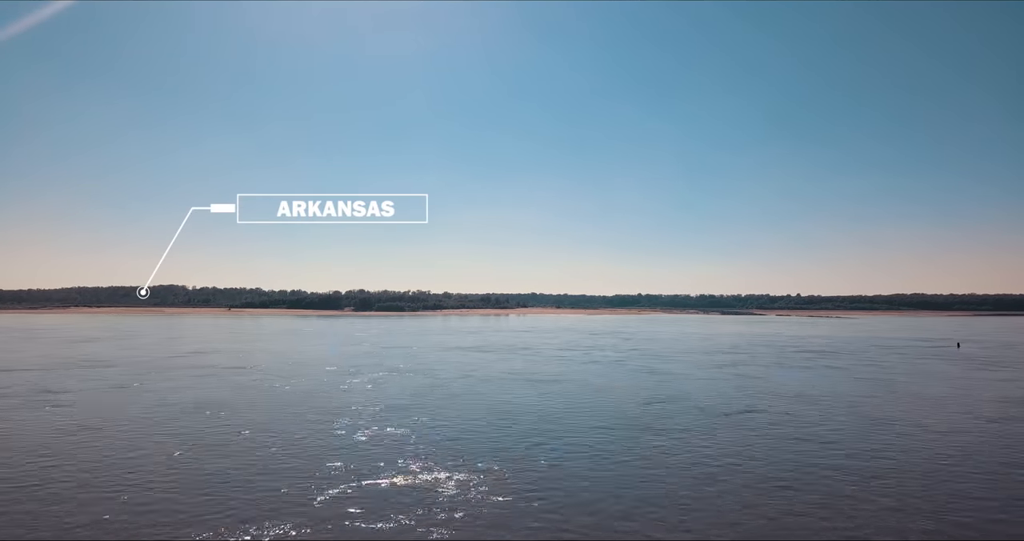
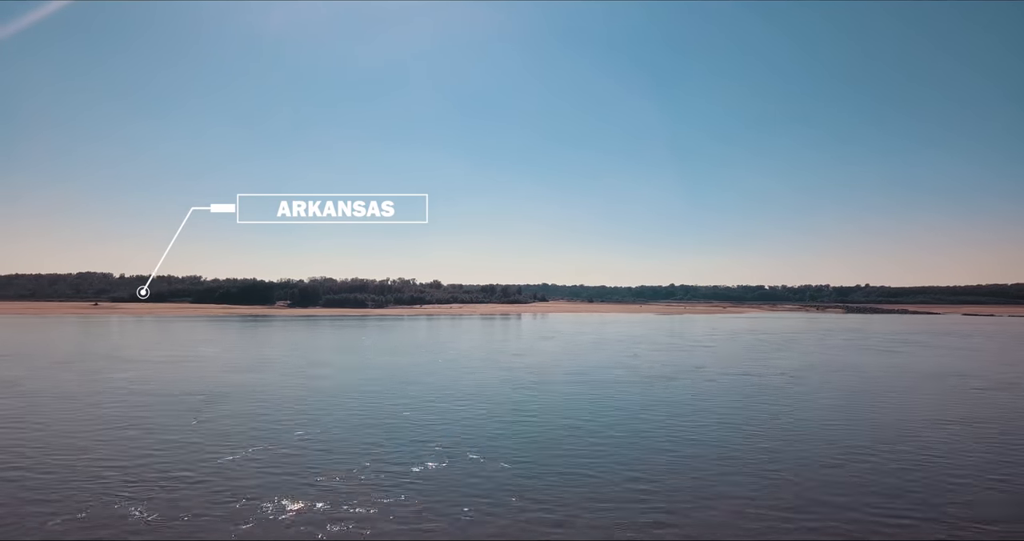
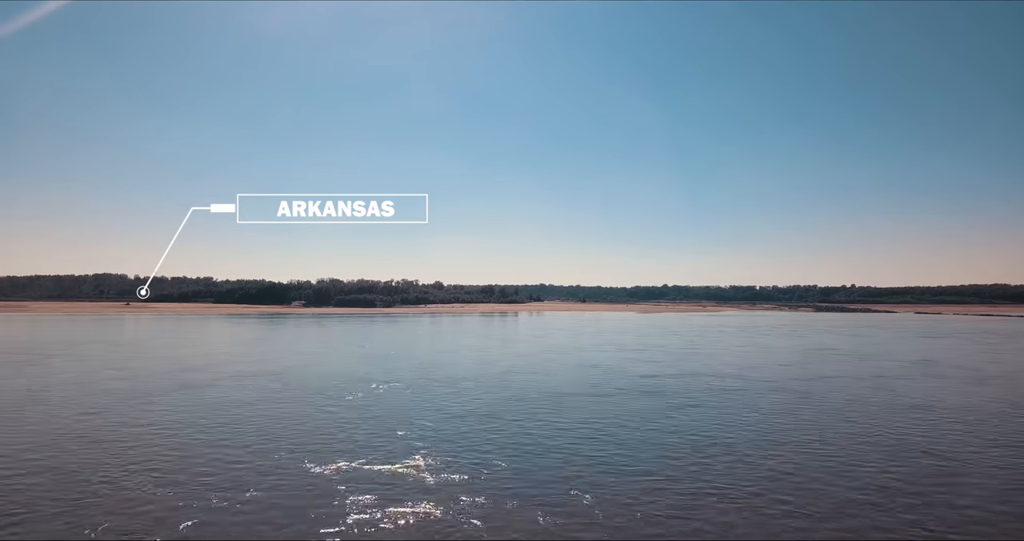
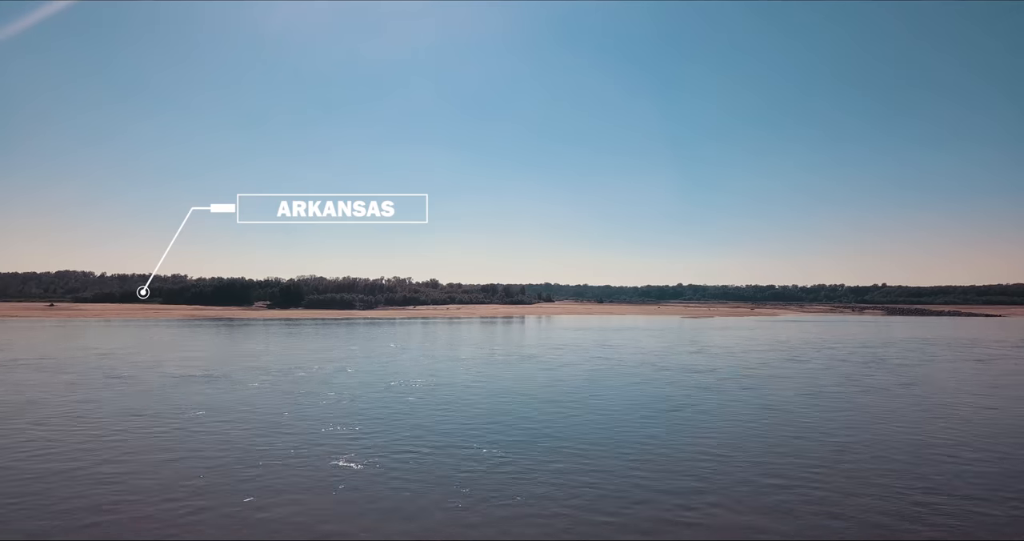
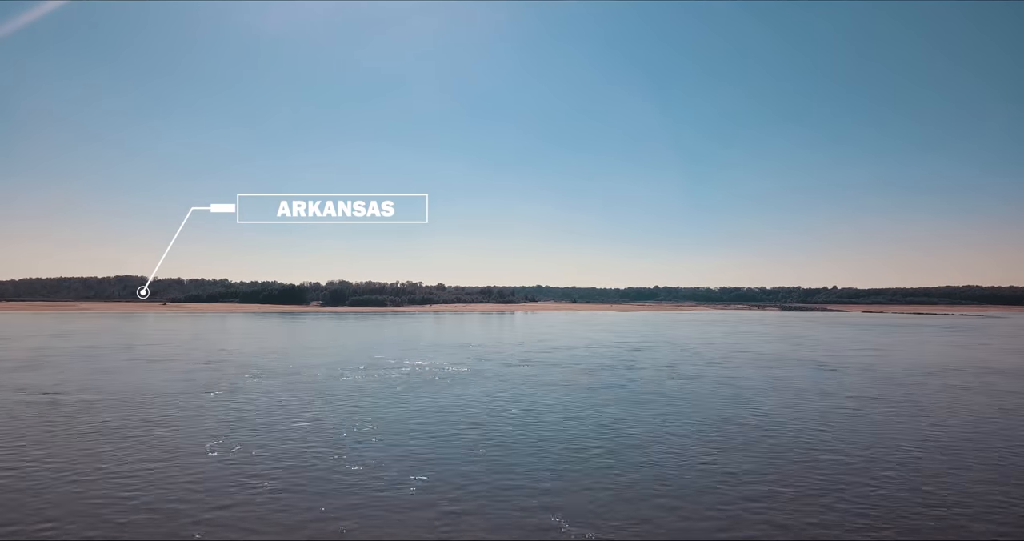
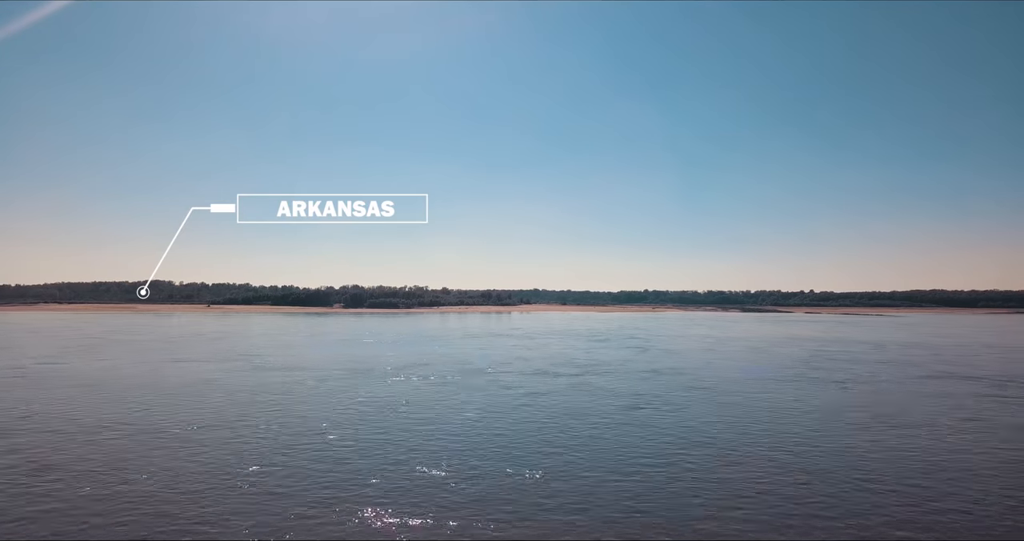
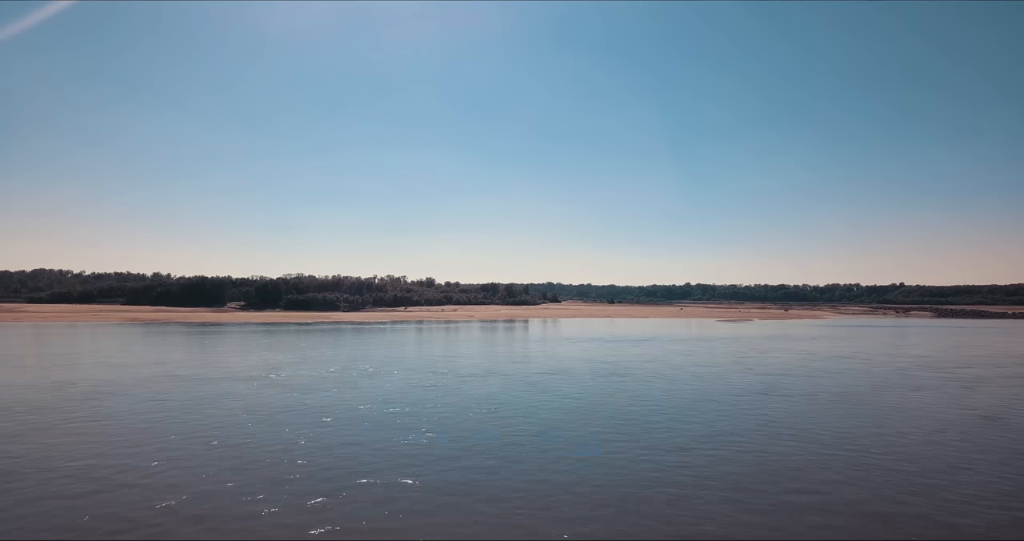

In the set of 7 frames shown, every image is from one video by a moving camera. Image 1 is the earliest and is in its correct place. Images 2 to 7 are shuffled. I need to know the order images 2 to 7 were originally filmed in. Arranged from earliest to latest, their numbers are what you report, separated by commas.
6, 5, 3, 2, 4, 7
